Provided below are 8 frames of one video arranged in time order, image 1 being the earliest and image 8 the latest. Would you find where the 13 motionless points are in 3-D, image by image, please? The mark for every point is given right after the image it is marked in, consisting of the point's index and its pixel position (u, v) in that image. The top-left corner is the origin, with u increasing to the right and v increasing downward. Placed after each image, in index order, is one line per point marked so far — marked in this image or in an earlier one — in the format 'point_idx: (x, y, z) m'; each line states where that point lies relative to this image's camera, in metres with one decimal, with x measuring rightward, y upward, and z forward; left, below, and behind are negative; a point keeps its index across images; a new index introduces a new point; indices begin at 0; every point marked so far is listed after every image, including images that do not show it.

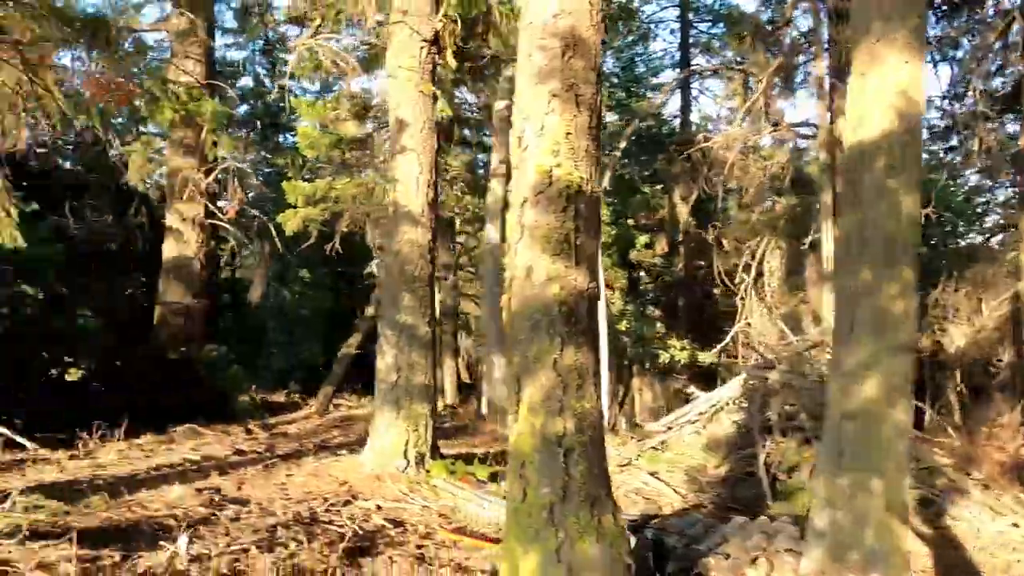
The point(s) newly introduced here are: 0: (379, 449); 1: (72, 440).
0: (-1.5, -1.8, +7.3) m
1: (-6.1, -2.1, +9.2) m
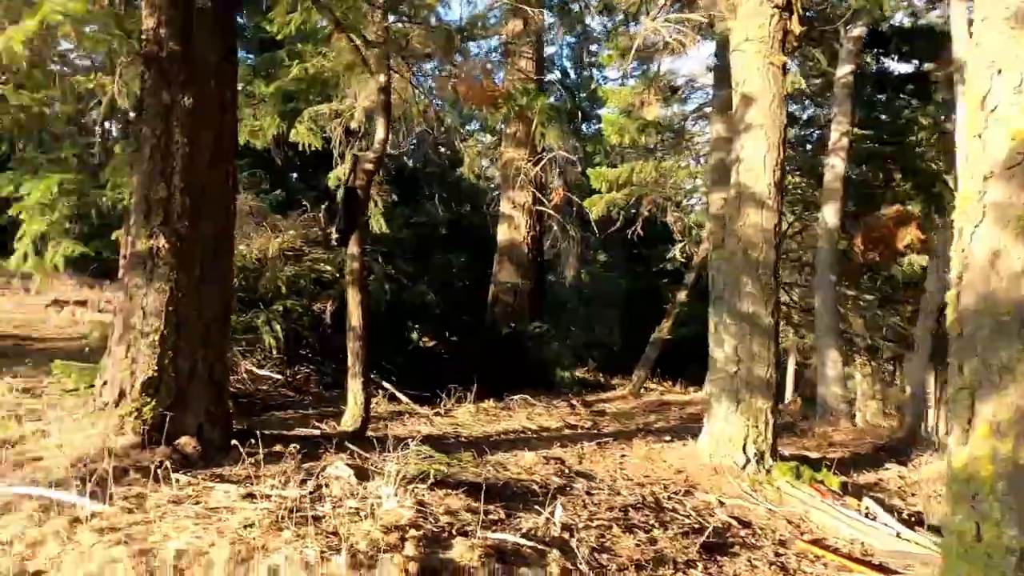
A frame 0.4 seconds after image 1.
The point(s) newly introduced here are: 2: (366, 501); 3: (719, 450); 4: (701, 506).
0: (+2.2, -1.6, +7.0) m
1: (-1.3, -1.8, +10.7) m
2: (-0.9, -1.4, +4.2) m
3: (+2.2, -1.7, +6.9) m
4: (+1.7, -2.0, +6.0) m
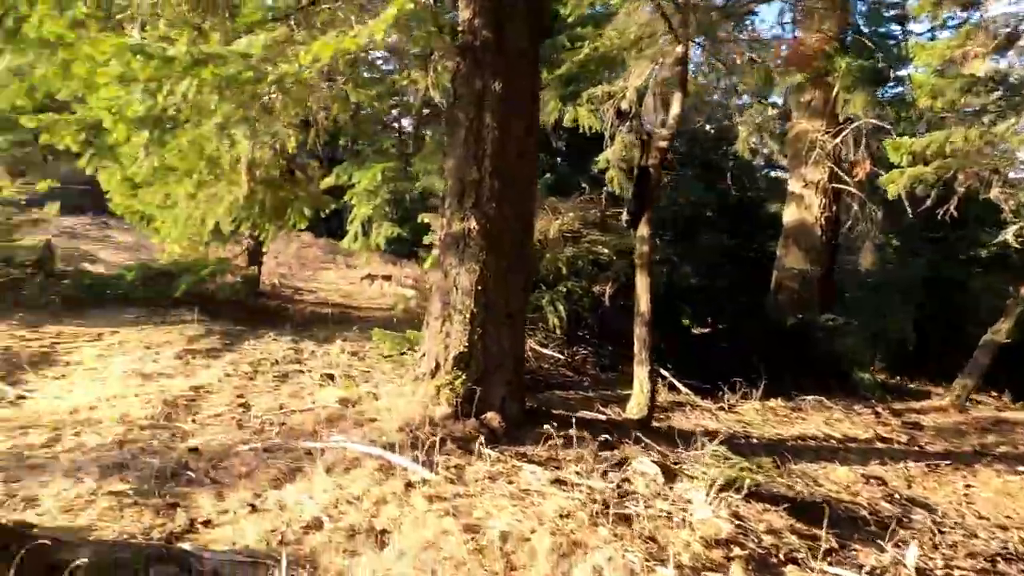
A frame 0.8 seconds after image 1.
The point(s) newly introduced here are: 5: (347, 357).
0: (+4.9, -1.6, +5.3) m
1: (+3.0, -1.6, +10.0) m
2: (+1.0, -1.3, +3.9) m
3: (+4.8, -1.7, +5.3) m
4: (+4.0, -1.9, +4.6) m
5: (-2.1, -0.9, +8.3) m
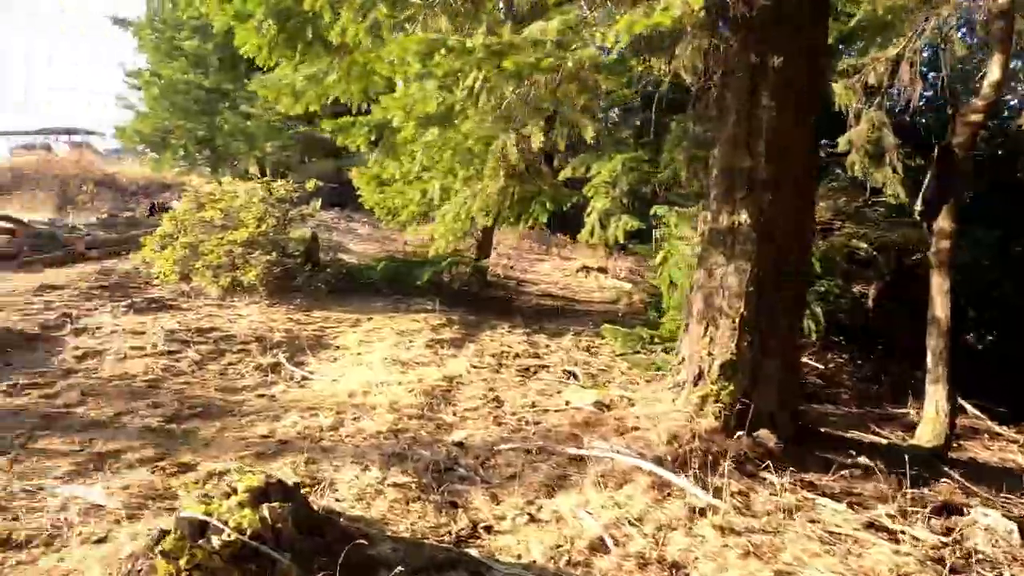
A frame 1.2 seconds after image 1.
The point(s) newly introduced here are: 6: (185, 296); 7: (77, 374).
0: (+6.6, -1.7, +3.3) m
1: (+6.2, -1.6, +8.3) m
2: (+2.5, -1.3, +3.0) m
3: (+6.6, -1.8, +3.2) m
4: (+5.6, -2.1, +2.8) m
5: (+0.8, -0.8, +8.1) m
6: (-4.4, -0.1, +8.9) m
7: (-3.5, -0.7, +5.3) m
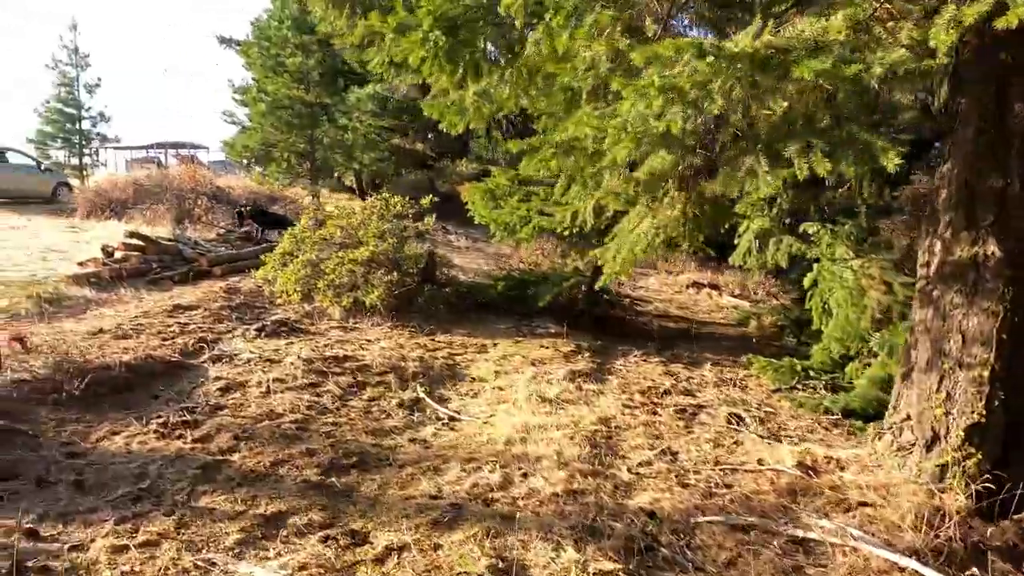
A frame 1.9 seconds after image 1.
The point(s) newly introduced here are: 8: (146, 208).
0: (+7.6, -2.0, +1.8) m
1: (+7.8, -2.0, +6.9) m
2: (+3.5, -1.6, +2.1) m
3: (+7.6, -2.1, +1.8) m
4: (+6.5, -2.4, +1.4) m
5: (+2.4, -1.1, +7.3) m
6: (-2.6, -0.4, +8.7) m
7: (-2.2, -0.9, +5.0) m
8: (-10.2, +2.2, +18.5) m
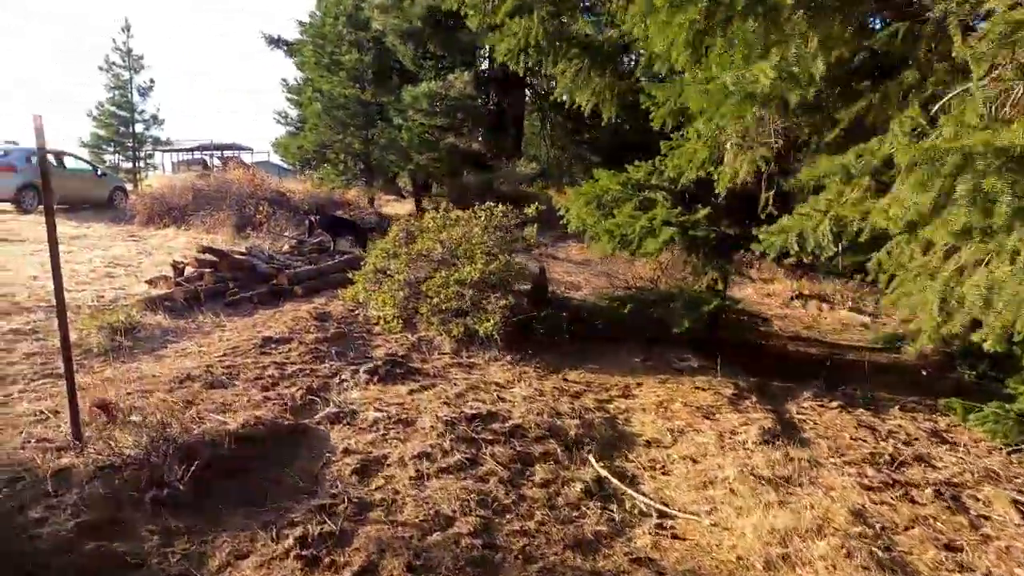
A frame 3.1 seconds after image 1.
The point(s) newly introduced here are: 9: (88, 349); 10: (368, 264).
0: (+8.8, -2.4, 0.0) m
1: (+9.3, -2.3, +5.1) m
2: (+4.7, -1.9, +0.5) m
3: (+8.8, -2.5, 0.0) m
4: (+7.7, -2.7, -0.3) m
5: (+4.0, -1.5, +5.8) m
6: (-1.0, -0.7, +7.4) m
7: (-0.8, -1.3, +3.7) m
8: (-8.1, +2.0, +17.6) m
9: (-4.2, -0.6, +6.6) m
10: (-2.0, +0.3, +9.2) m
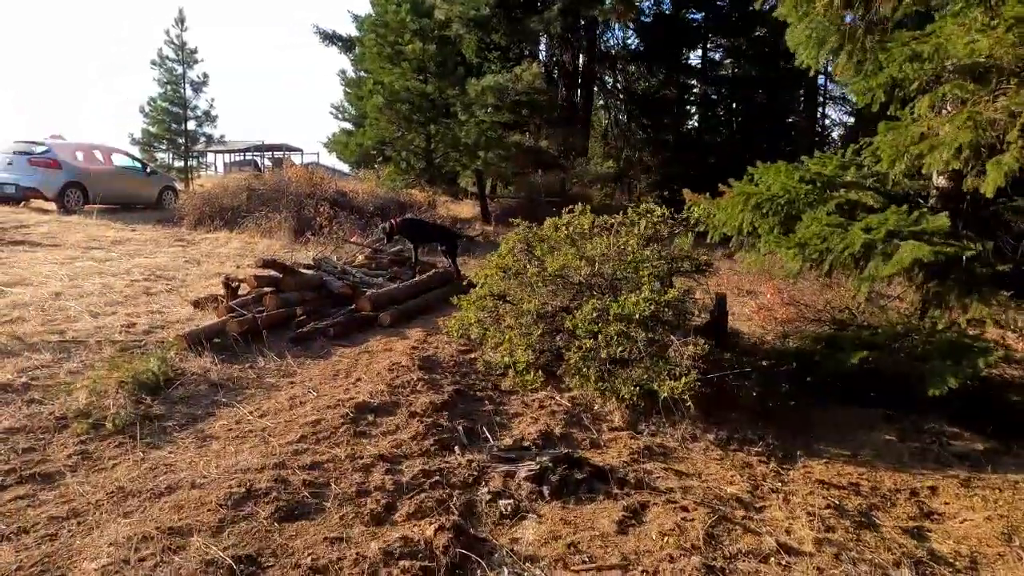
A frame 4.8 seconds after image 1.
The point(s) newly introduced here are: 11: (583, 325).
0: (+9.9, -2.8, -3.0) m
1: (+10.7, -2.7, +2.0) m
2: (+5.8, -2.3, -2.3) m
3: (+9.8, -2.9, -3.0) m
4: (+8.8, -3.1, -3.3) m
5: (+5.4, -1.8, +3.0) m
6: (+0.5, -1.0, +4.9) m
7: (+0.6, -1.6, +1.3) m
8: (-5.9, +1.7, +15.6) m
9: (-2.7, -0.9, +4.4) m
10: (-0.3, 0.0, +6.8) m
11: (+0.6, -0.3, +5.6) m
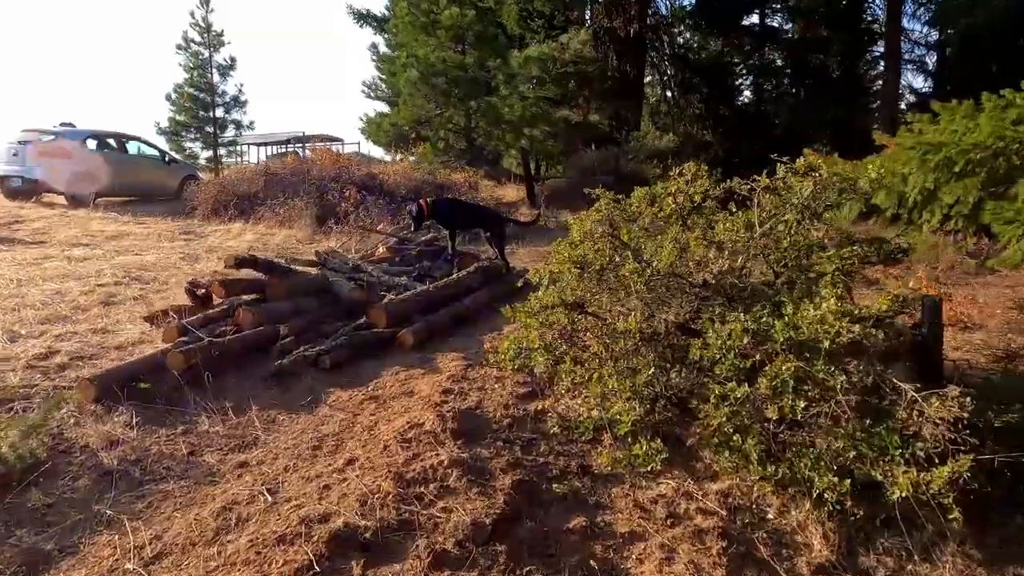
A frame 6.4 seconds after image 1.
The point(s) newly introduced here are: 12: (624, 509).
0: (+9.8, -2.8, -5.9) m
1: (+10.9, -2.7, -1.0) m
2: (+5.8, -2.4, -5.0) m
3: (+9.8, -2.9, -6.0) m
4: (+8.7, -3.2, -6.1) m
5: (+5.7, -1.8, +0.3) m
6: (+0.9, -1.1, +2.6) m
7: (+0.8, -1.7, -1.1) m
8: (-4.8, +1.7, +13.6) m
9: (-2.3, -1.0, +2.2) m
10: (+0.2, 0.0, +4.4) m
11: (+1.1, -0.4, +3.2) m
12: (+0.5, -1.0, +2.9) m
